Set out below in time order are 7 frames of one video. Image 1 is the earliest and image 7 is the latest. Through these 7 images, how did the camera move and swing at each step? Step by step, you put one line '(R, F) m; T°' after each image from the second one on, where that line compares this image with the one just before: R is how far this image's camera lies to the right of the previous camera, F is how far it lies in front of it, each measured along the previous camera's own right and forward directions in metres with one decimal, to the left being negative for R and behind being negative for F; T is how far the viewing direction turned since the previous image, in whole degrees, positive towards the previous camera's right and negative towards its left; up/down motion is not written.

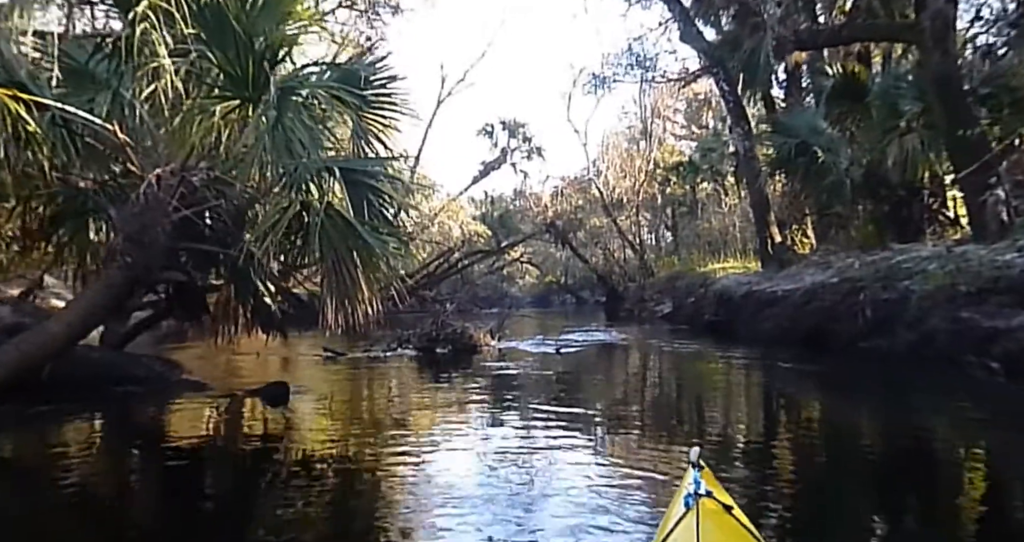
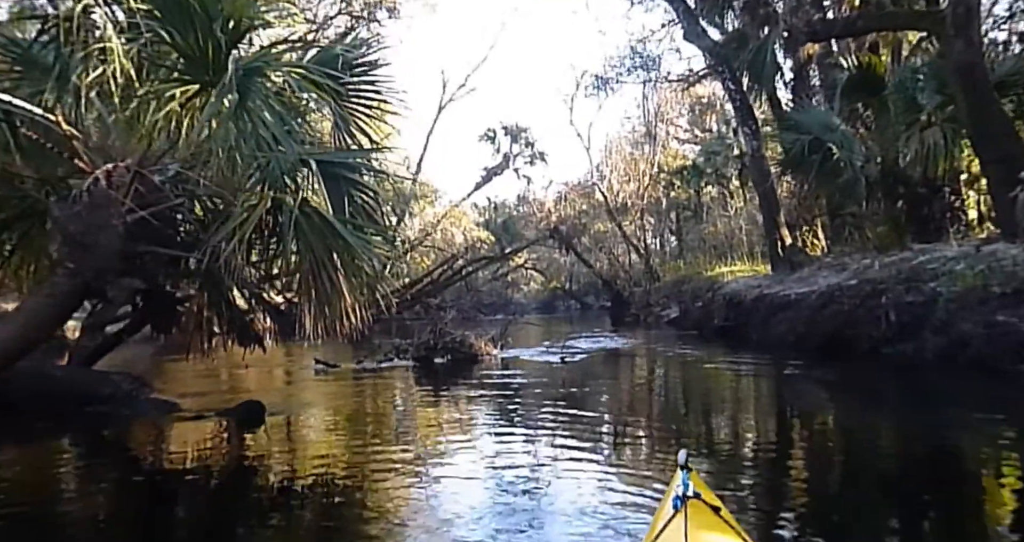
(0.0, +0.5) m; 0°
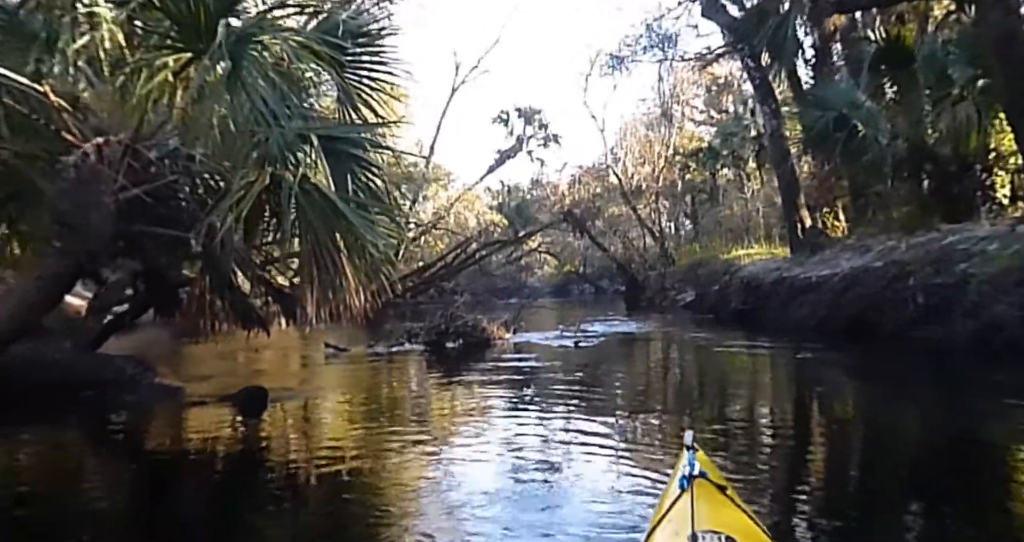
(0.0, +0.3) m; -1°
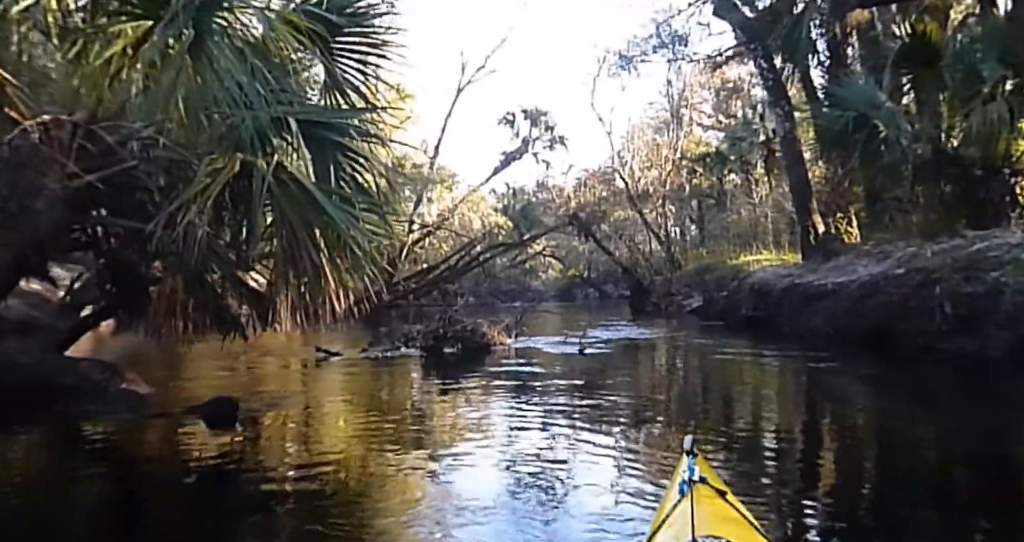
(0.0, +0.5) m; 0°
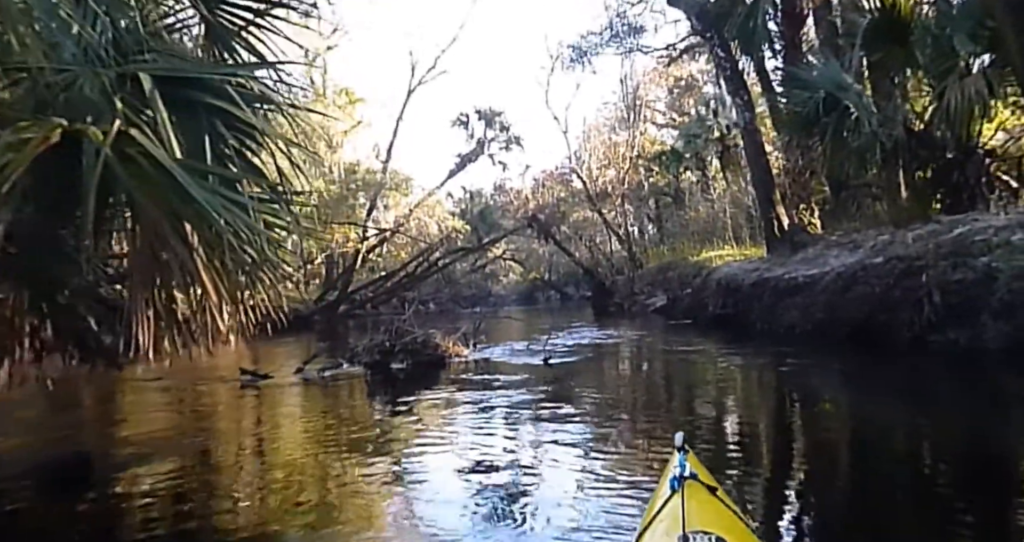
(+0.1, +0.7) m; +3°
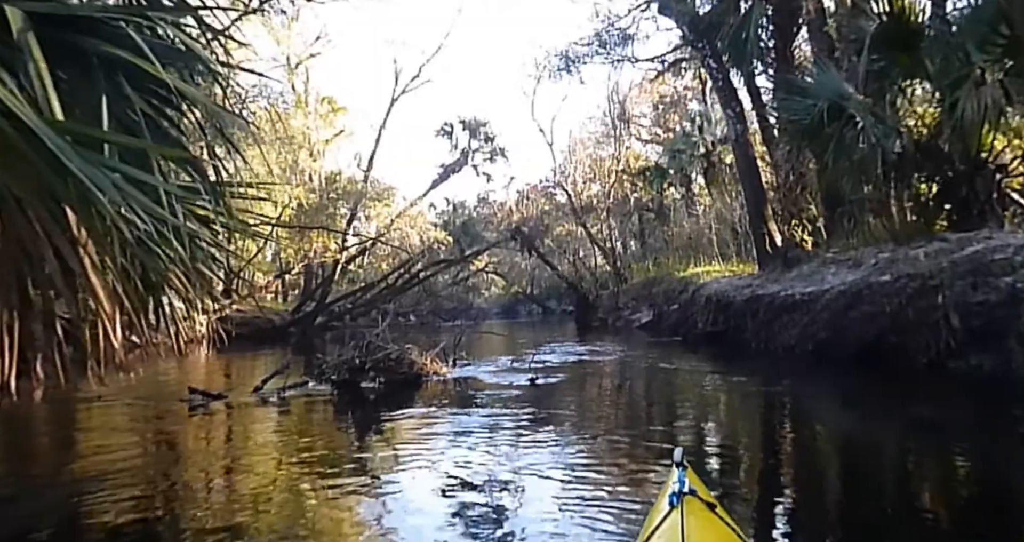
(0.0, +0.6) m; +1°
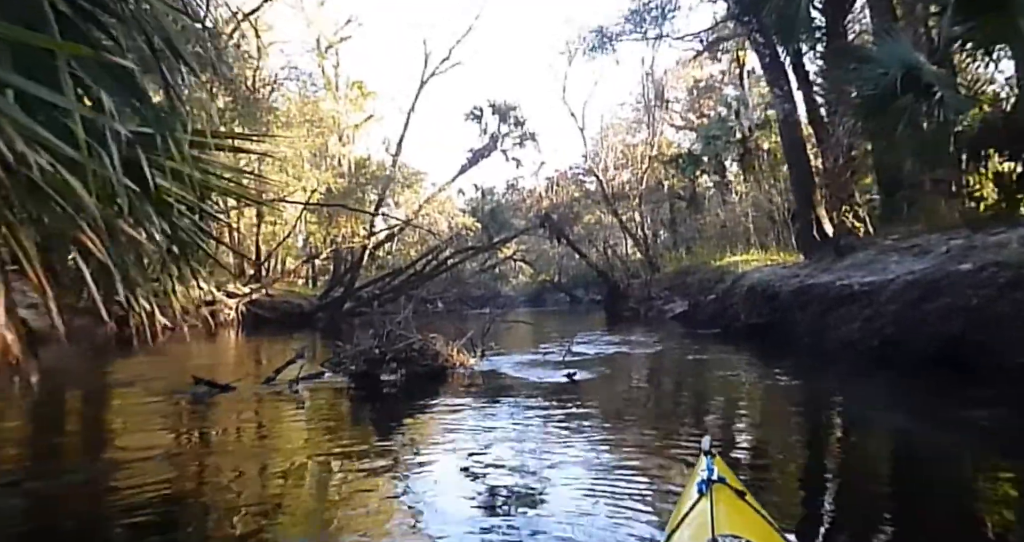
(-0.1, +0.8) m; -2°
